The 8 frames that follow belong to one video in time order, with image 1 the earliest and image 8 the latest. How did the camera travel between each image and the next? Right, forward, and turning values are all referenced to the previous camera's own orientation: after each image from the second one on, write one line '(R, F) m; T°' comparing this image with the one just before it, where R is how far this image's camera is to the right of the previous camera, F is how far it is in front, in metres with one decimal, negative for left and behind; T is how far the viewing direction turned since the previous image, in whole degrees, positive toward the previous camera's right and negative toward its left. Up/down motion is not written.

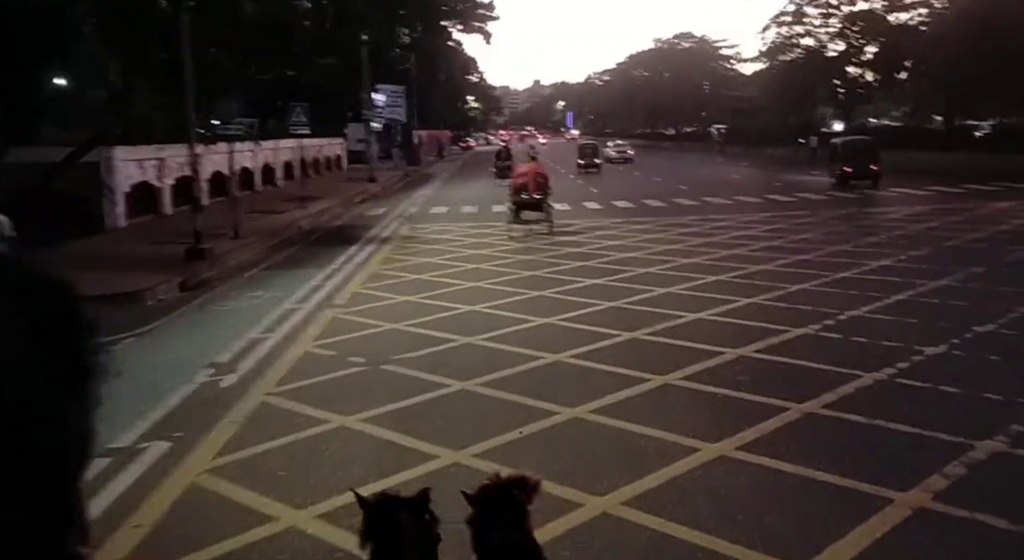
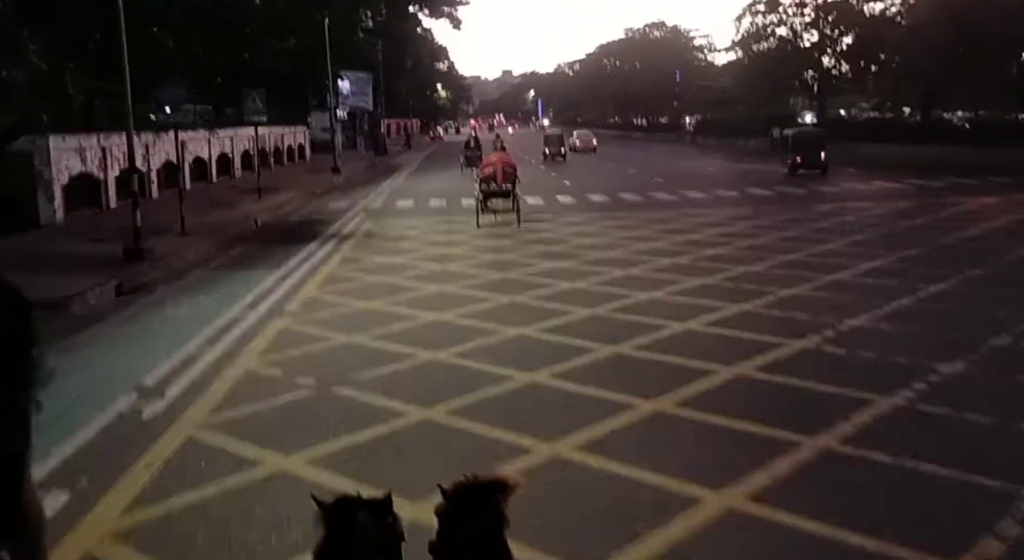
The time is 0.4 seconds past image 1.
(+0.1, -0.7) m; +2°
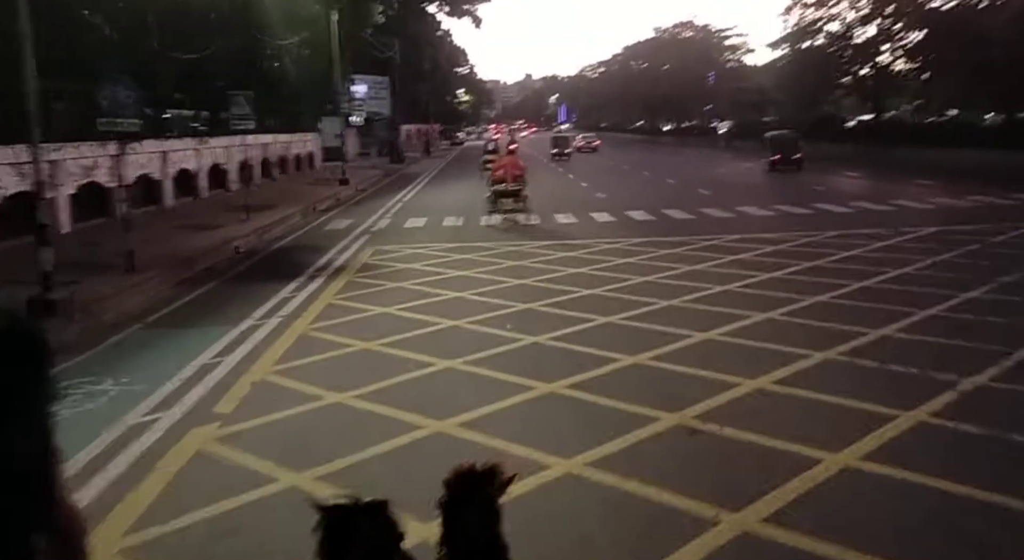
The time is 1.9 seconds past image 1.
(-0.2, +3.3) m; -1°
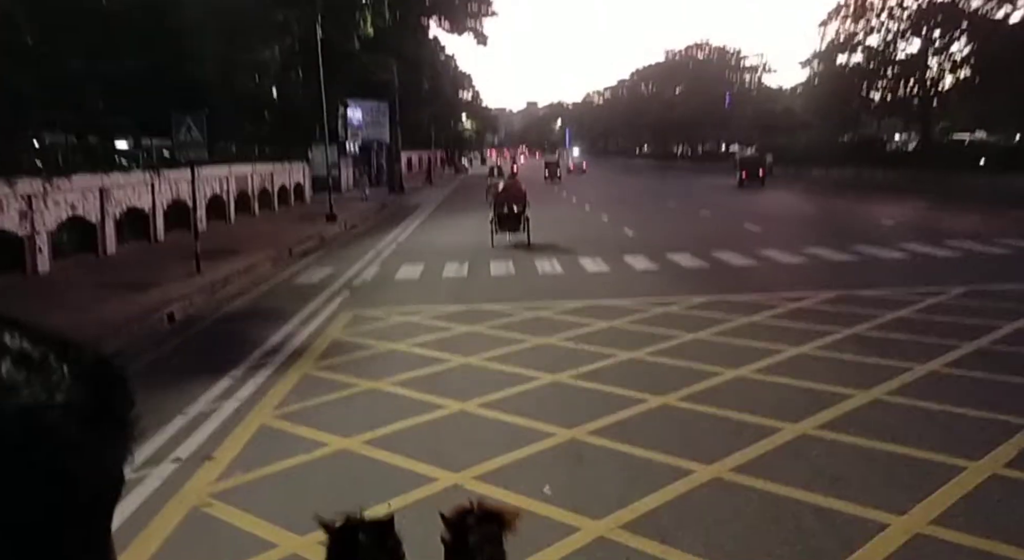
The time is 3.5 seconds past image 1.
(-0.2, +3.8) m; 0°
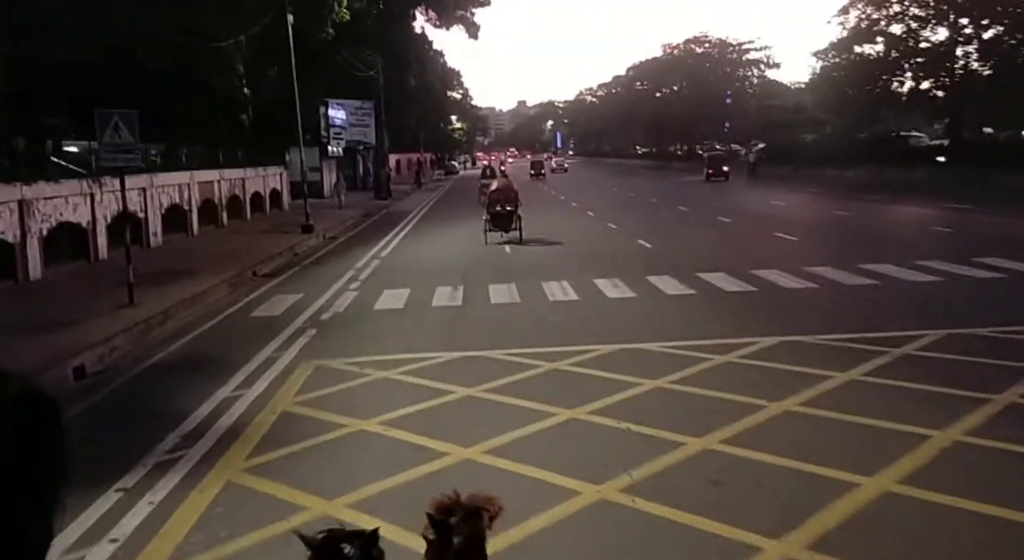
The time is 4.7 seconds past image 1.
(-0.2, +2.8) m; +1°
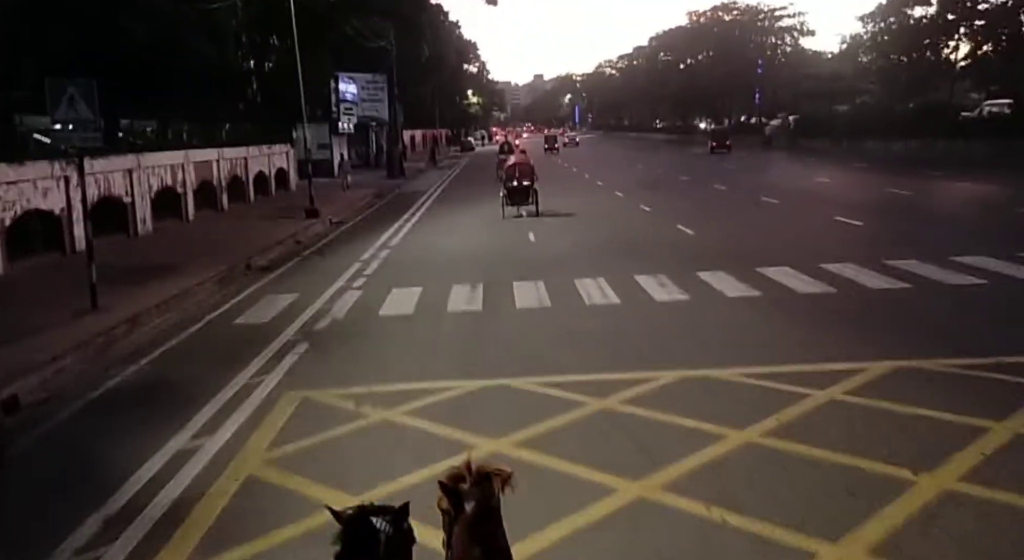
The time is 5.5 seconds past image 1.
(-0.2, +2.0) m; -1°
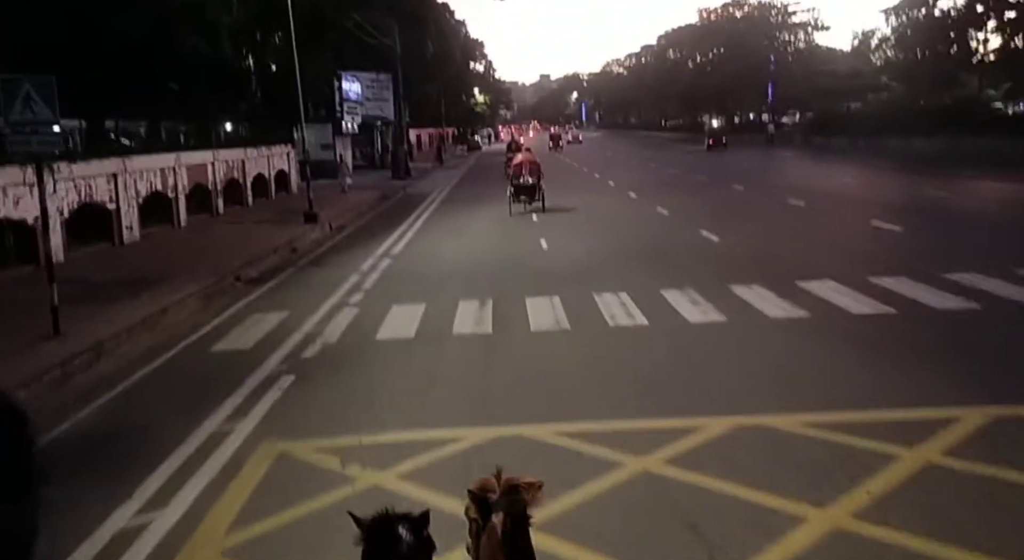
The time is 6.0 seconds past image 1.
(-0.1, +1.2) m; 0°
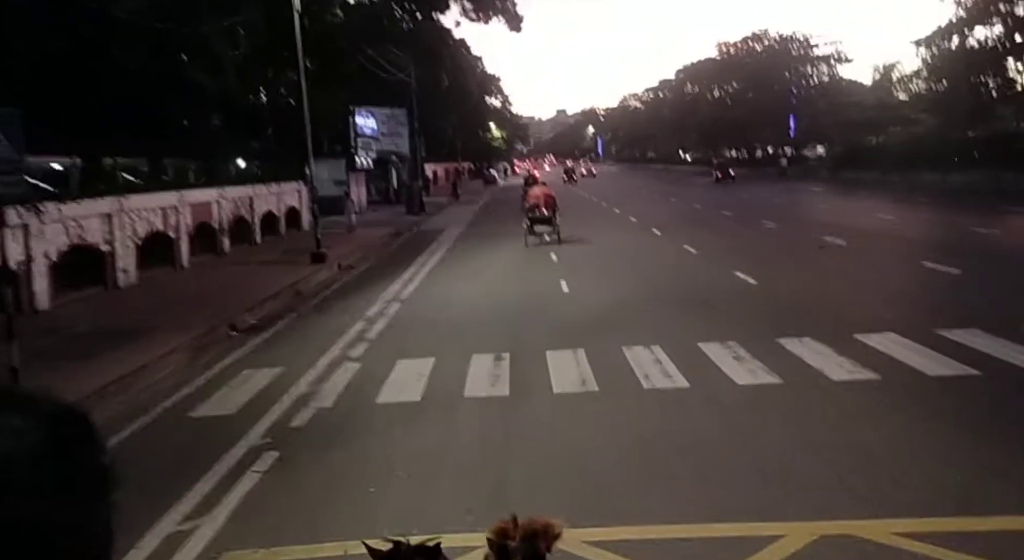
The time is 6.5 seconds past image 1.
(0.0, +1.2) m; -1°
